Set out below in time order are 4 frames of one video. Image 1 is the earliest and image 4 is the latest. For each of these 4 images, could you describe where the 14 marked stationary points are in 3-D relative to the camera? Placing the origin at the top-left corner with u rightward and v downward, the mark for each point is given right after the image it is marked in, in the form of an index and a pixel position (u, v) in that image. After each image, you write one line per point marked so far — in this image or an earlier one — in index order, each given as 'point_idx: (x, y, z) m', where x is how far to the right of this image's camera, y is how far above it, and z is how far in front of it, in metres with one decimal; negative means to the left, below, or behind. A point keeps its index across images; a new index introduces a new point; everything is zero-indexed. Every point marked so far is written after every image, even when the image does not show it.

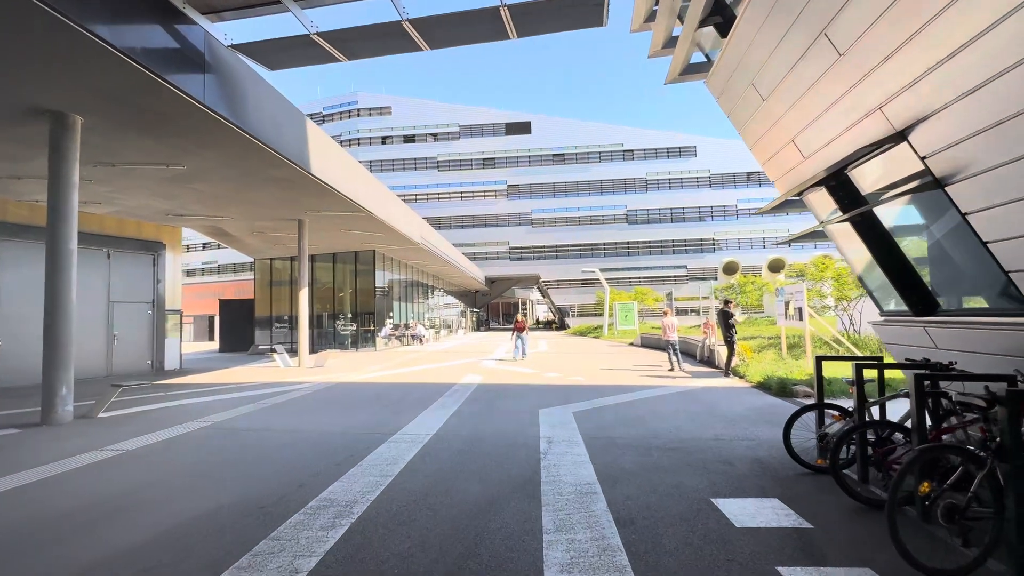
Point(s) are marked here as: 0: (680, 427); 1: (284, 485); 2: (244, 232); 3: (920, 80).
0: (+2.3, -2.0, +6.5) m
1: (-2.4, -2.0, +4.8) m
2: (-10.7, +2.2, +18.5) m
3: (+3.6, +1.8, +4.0) m
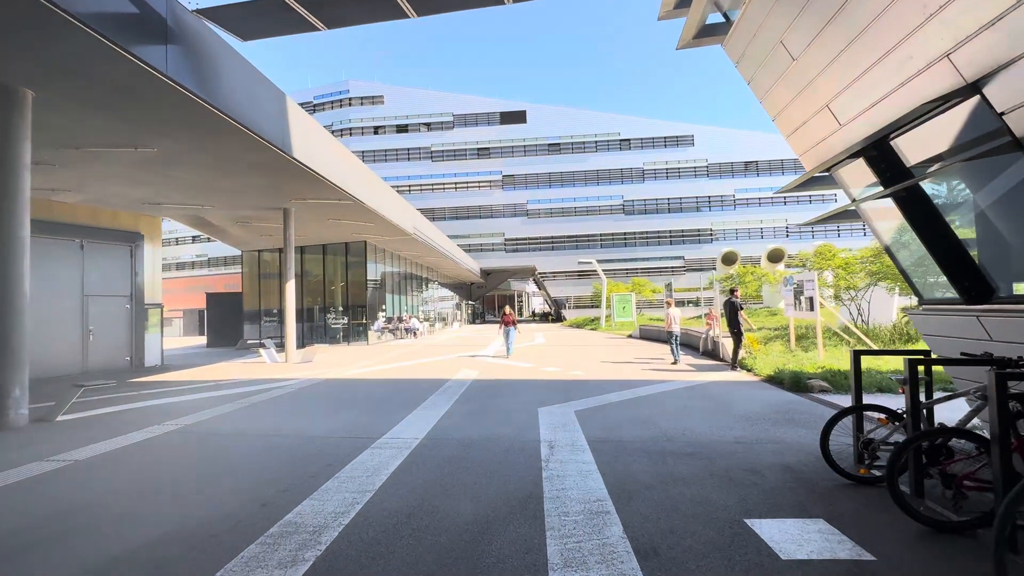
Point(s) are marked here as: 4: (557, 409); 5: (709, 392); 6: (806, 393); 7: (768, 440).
0: (+2.3, -1.8, +5.9) m
1: (-2.4, -1.9, +4.2) m
2: (-10.8, +2.5, +17.7) m
3: (+3.5, +2.0, +3.4) m
4: (+0.7, -1.9, +7.3) m
5: (+3.7, -2.0, +8.8) m
6: (+5.4, -1.9, +8.5) m
7: (+2.9, -1.7, +5.3) m
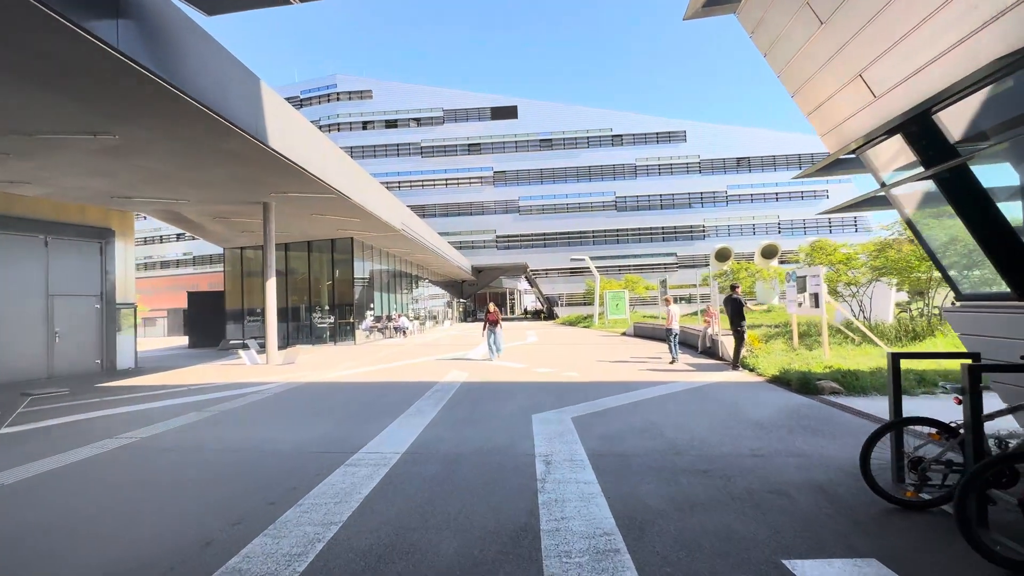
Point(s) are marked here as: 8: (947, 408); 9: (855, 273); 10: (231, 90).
0: (+2.2, -1.7, +5.4) m
1: (-2.4, -1.9, +3.5) m
2: (-11.2, +2.5, +16.9) m
3: (+3.5, +2.0, +2.8) m
4: (+0.6, -1.9, +6.8) m
5: (+3.6, -1.9, +8.2) m
6: (+5.3, -1.9, +8.1) m
7: (+2.9, -1.7, +4.8) m
8: (+6.2, -1.7, +6.6) m
9: (+10.7, +0.5, +14.4) m
10: (-5.5, +3.9, +9.2) m
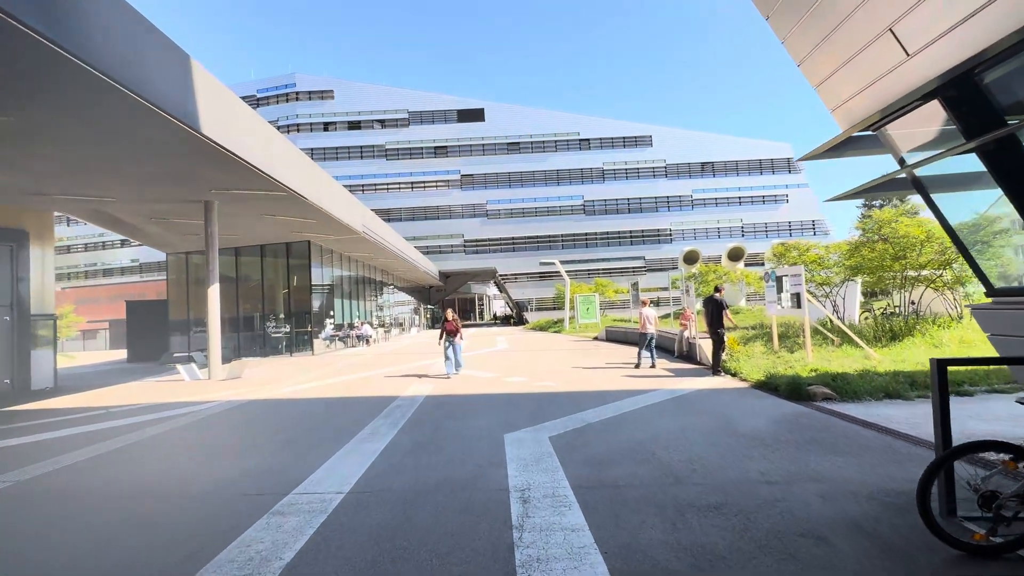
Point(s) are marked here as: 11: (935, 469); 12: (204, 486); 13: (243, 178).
0: (+1.9, -1.7, +4.6) m
1: (-2.6, -1.9, +2.5) m
2: (-12.2, +2.3, +15.3) m
3: (+3.3, +2.1, +2.2) m
4: (+0.2, -1.9, +5.9) m
5: (+3.1, -1.9, +7.6) m
6: (+4.8, -1.8, +7.5) m
7: (+2.6, -1.7, +4.1) m
8: (+5.8, -1.7, +6.2) m
9: (+9.7, +0.5, +14.2) m
10: (-6.2, +3.8, +8.0) m
11: (+2.5, -1.1, +2.8) m
12: (-3.3, -2.1, +4.9) m
13: (-7.0, +2.9, +12.1) m
